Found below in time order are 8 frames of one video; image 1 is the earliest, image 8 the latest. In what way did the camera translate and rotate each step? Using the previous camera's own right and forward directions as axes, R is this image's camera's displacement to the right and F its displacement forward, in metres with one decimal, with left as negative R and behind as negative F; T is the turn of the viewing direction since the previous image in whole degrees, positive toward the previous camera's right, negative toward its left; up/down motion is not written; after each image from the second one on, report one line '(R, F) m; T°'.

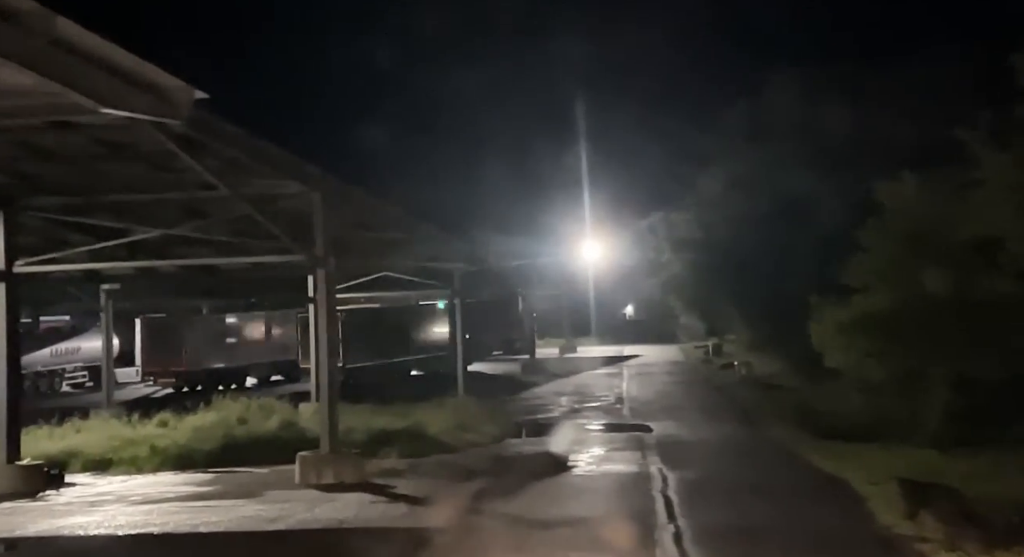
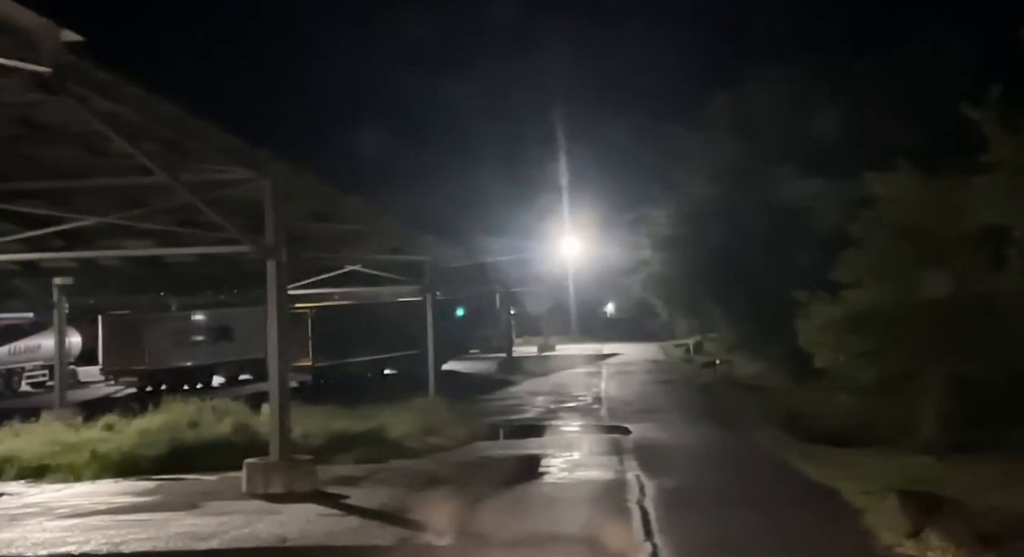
(+0.2, +1.0) m; +1°
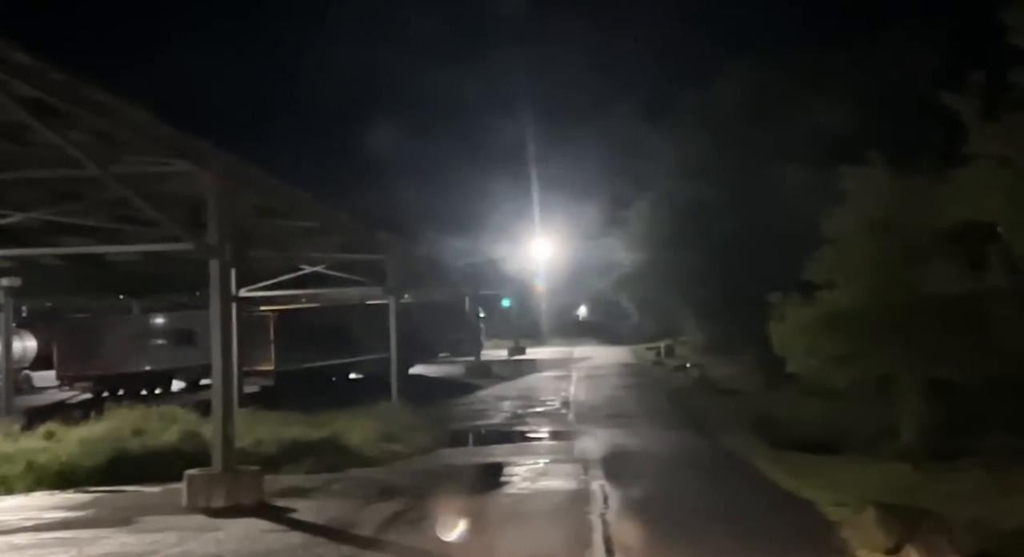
(+0.2, +0.6) m; +2°
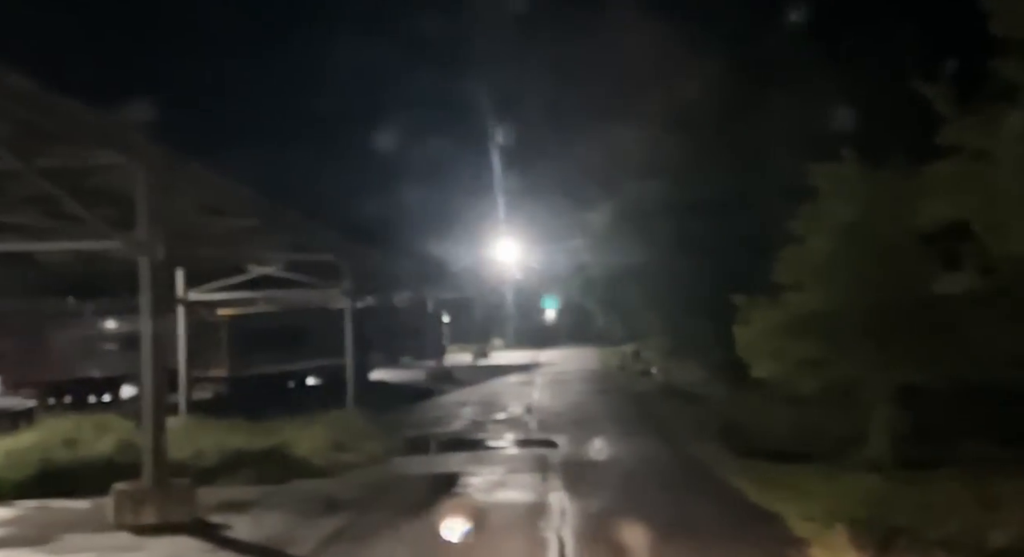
(+0.2, +0.6) m; +2°
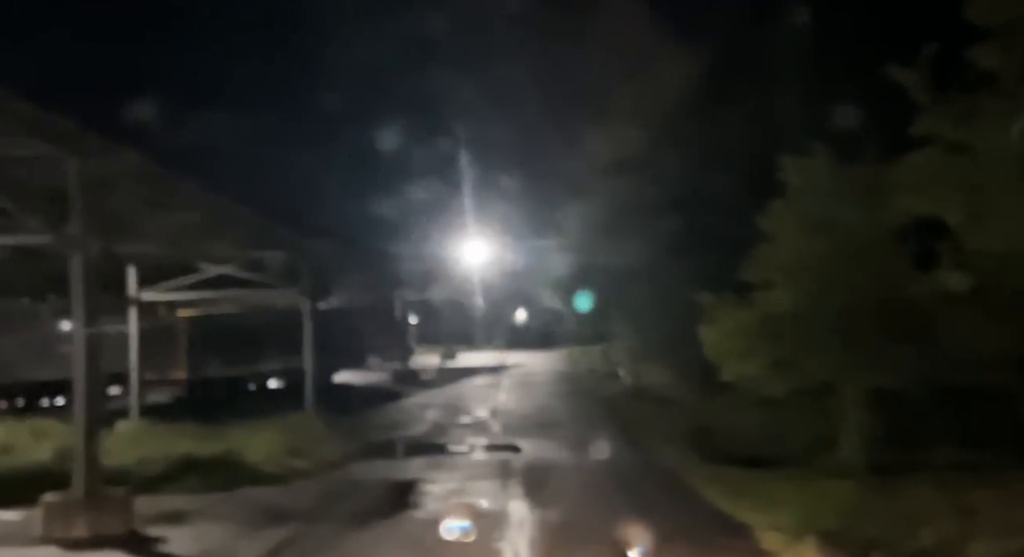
(+0.2, +0.5) m; +2°
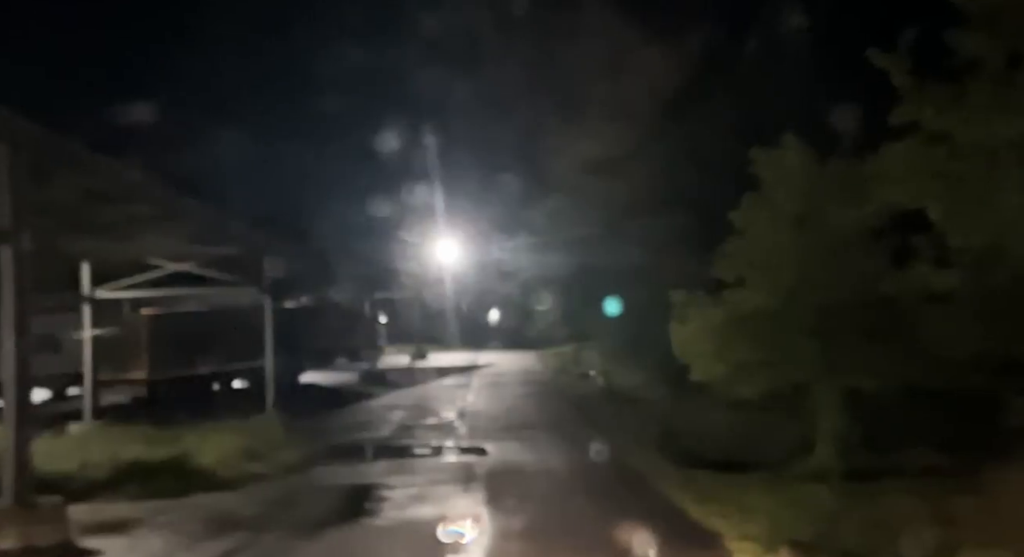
(+0.2, +0.5) m; +2°
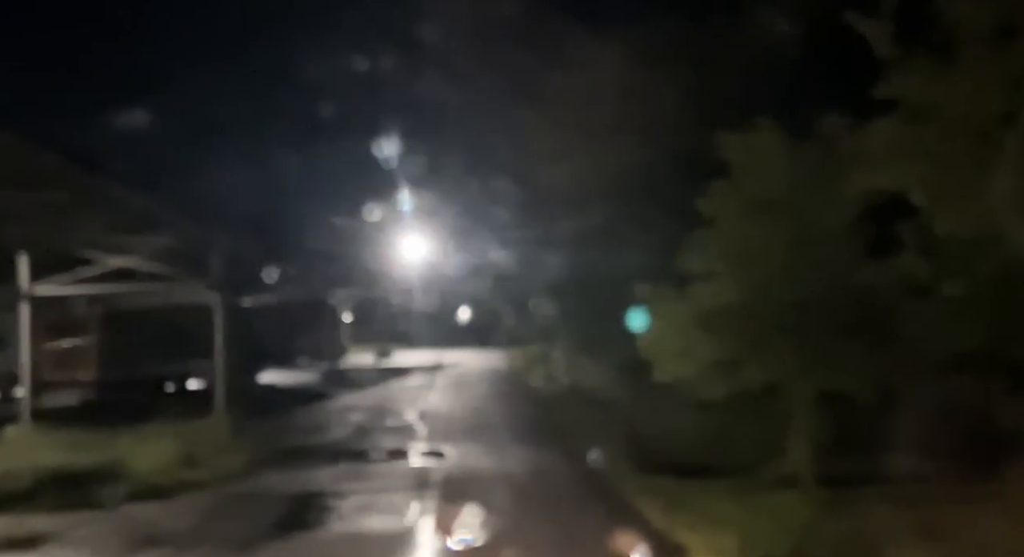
(+0.2, +0.8) m; +2°
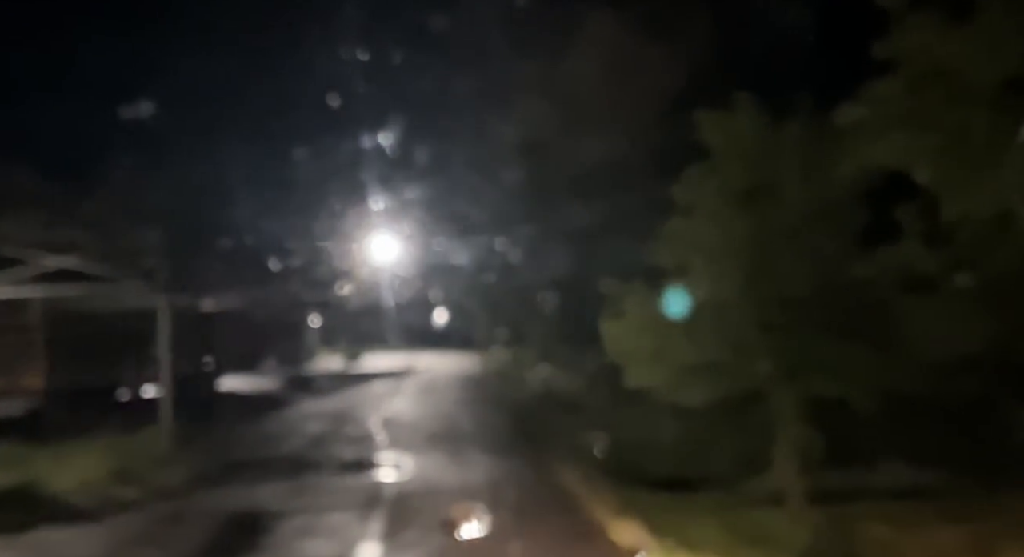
(+0.3, +1.0) m; +1°
